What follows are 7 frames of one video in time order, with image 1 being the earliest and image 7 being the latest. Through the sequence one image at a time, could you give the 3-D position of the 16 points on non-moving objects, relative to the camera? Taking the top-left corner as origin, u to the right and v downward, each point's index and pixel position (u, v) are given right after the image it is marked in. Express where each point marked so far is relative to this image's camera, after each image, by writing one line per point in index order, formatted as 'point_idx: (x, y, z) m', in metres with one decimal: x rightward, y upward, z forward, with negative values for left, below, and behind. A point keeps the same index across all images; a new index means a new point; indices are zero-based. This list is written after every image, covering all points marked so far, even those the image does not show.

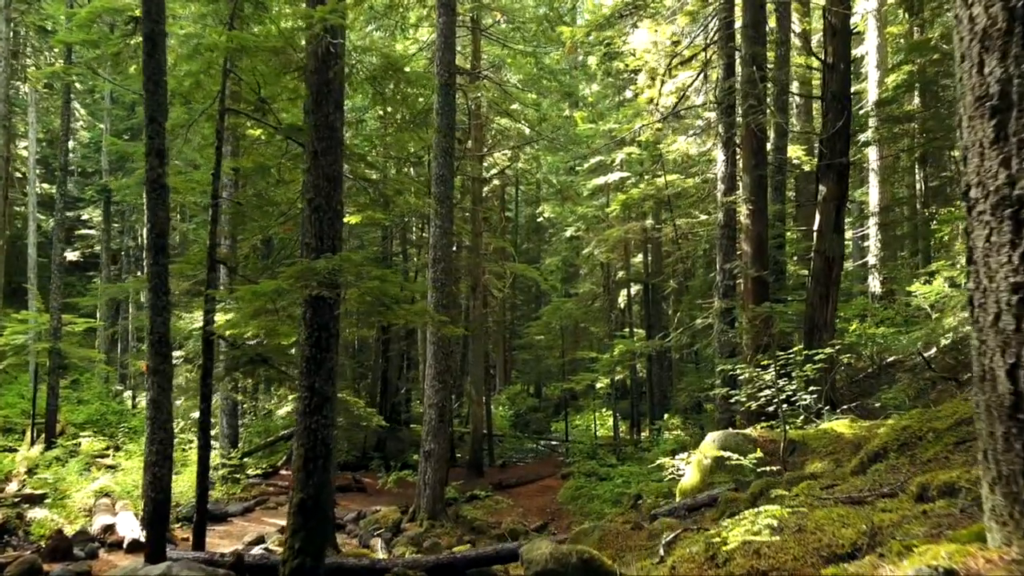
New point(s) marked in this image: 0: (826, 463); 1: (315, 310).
0: (+2.6, -1.4, +6.3) m
1: (-1.6, -0.2, +6.1) m
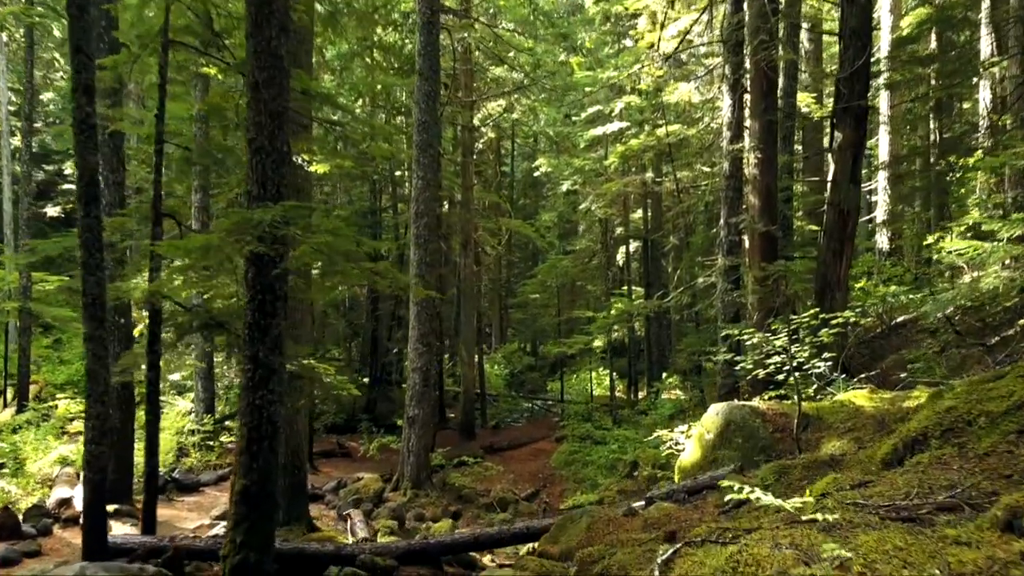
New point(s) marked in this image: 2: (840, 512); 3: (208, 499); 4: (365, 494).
0: (+2.4, -1.1, +5.5) m
1: (-1.7, +0.1, +5.3) m
2: (+1.5, -1.0, +3.4) m
3: (-4.4, -3.0, +11.0) m
4: (-2.2, -3.1, +11.6) m
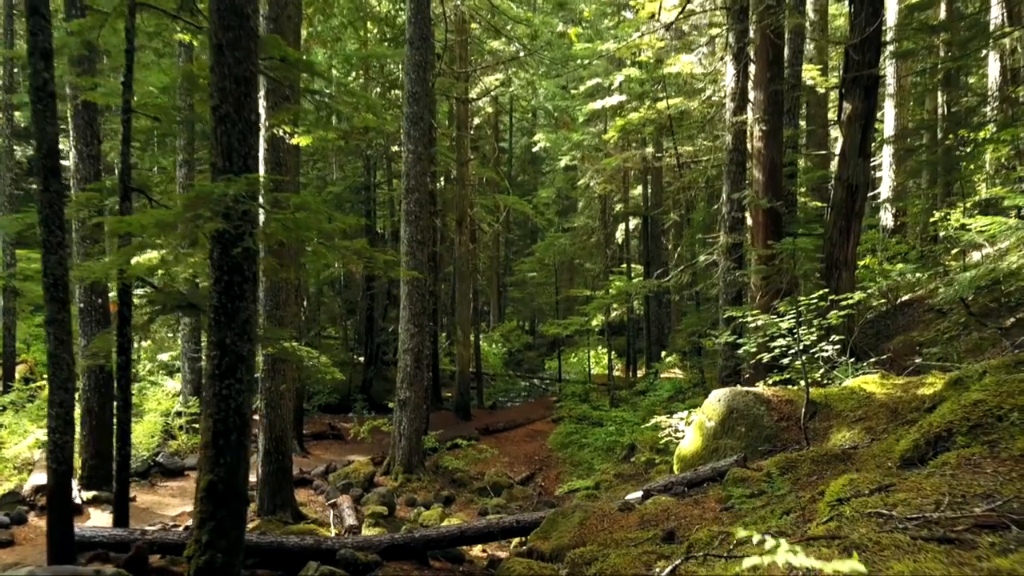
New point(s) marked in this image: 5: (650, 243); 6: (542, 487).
0: (+2.3, -1.0, +5.1) m
1: (-1.8, +0.3, +4.9) m
2: (+1.4, -0.9, +3.1) m
3: (-4.5, -2.7, +10.7) m
4: (-2.3, -2.8, +11.3) m
5: (+3.5, +1.2, +19.6) m
6: (+0.5, -3.2, +12.4) m
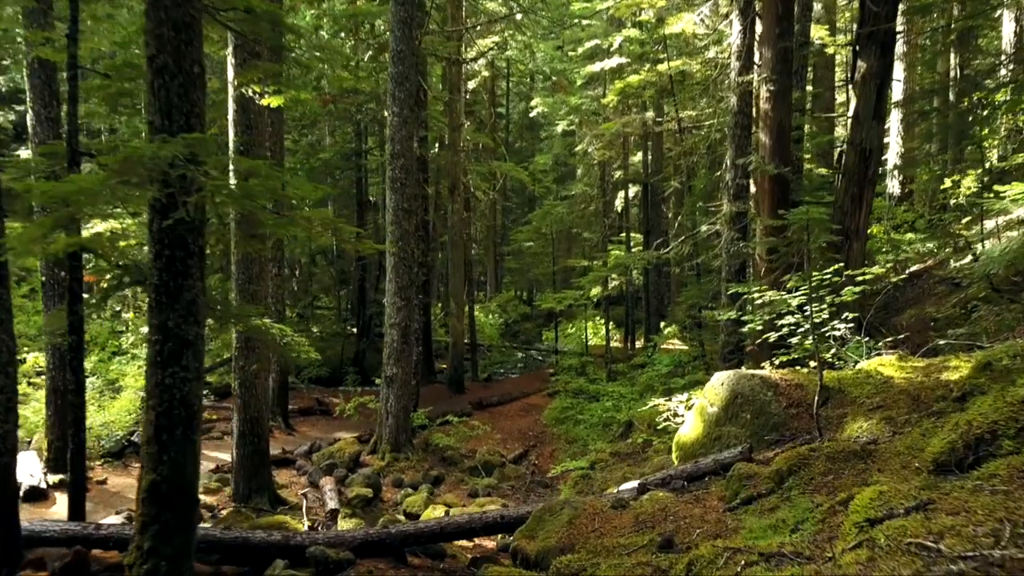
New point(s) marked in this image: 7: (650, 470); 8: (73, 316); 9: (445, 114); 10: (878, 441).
0: (+2.2, -0.8, +4.6) m
1: (-1.9, +0.4, +4.3) m
2: (+1.3, -0.9, +2.5) m
3: (-4.6, -2.4, +10.2) m
4: (-2.4, -2.4, +10.9) m
5: (+3.4, +1.9, +19.0) m
6: (+0.4, -2.7, +11.9) m
7: (+1.6, -2.1, +9.0) m
8: (-3.6, -0.2, +6.3) m
9: (-1.6, +4.1, +18.3) m
10: (+2.1, -0.9, +4.4) m
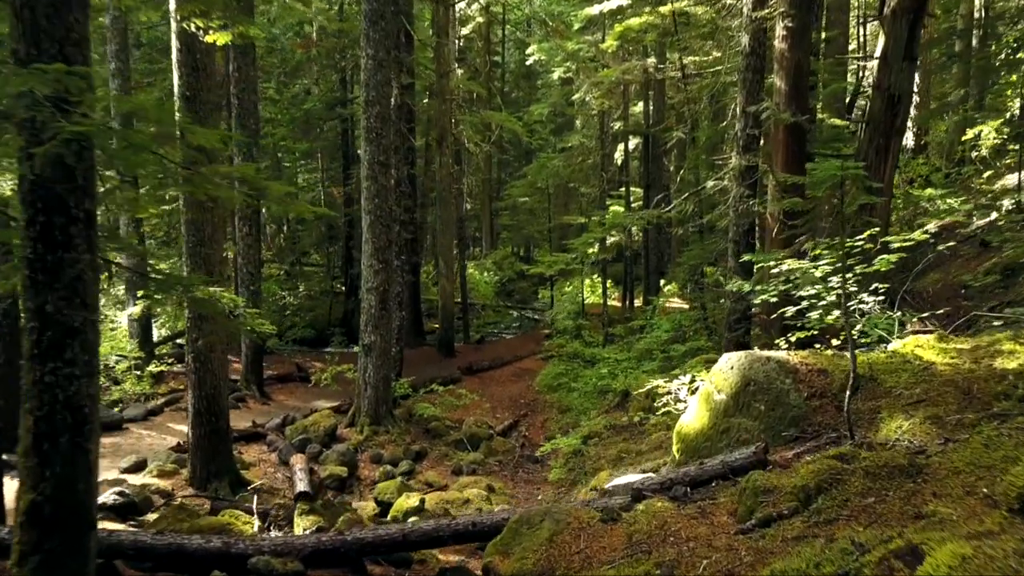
0: (+2.0, -0.7, +3.8) m
1: (-2.1, +0.5, +3.4) m
2: (+1.1, -0.9, +1.7) m
3: (-4.7, -1.9, +9.5) m
4: (-2.6, -1.9, +10.1) m
5: (+3.2, +2.9, +18.0) m
6: (+0.2, -2.2, +11.2) m
7: (+1.5, -1.7, +8.3) m
8: (-3.8, 0.0, +5.5) m
9: (-1.7, +5.1, +17.1) m
10: (+1.9, -0.8, +3.6) m
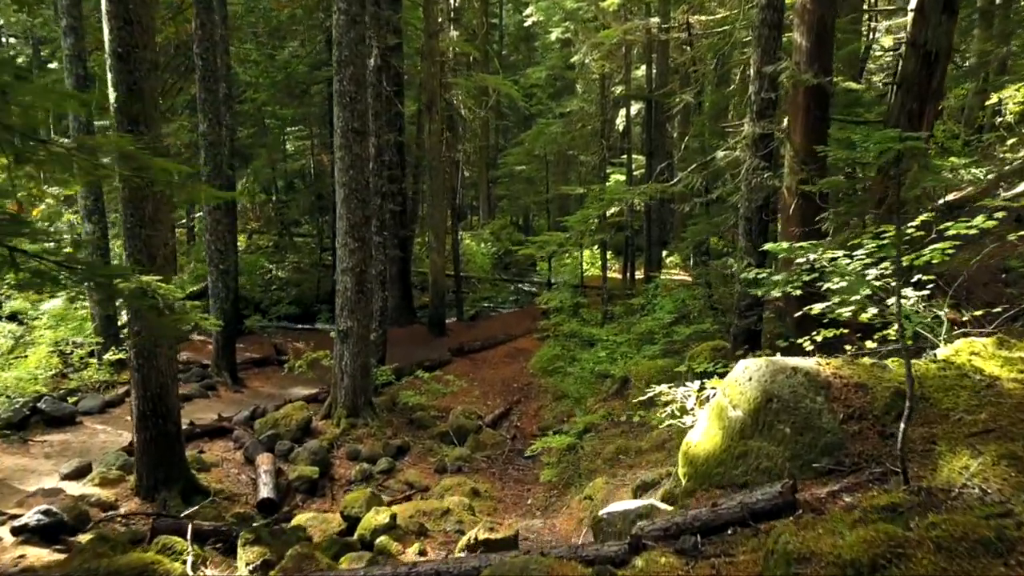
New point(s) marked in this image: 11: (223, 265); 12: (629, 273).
0: (+1.9, -0.8, +2.9) m
1: (-2.2, +0.4, +2.5) m
2: (+1.0, -1.0, +0.9) m
3: (-4.9, -1.7, +8.7) m
4: (-2.7, -1.7, +9.3) m
5: (+3.1, +3.5, +17.0) m
6: (+0.1, -1.9, +10.4) m
7: (+1.3, -1.6, +7.5) m
8: (-3.9, 0.0, +4.6) m
9: (-1.9, +5.6, +16.0) m
10: (+1.8, -0.8, +2.7) m
11: (-4.3, +0.3, +11.4) m
12: (+3.0, +0.4, +19.6) m
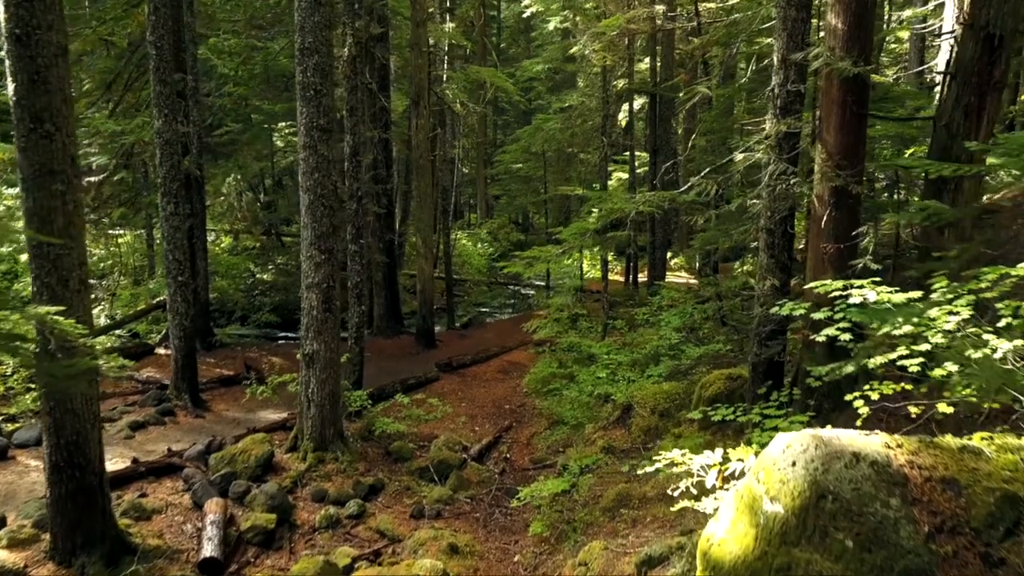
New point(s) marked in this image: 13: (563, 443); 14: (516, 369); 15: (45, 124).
0: (+1.7, -1.0, +1.8) m
1: (-2.4, +0.2, +1.4) m
2: (+0.8, -1.2, -0.2) m
3: (-5.0, -1.9, +7.6) m
4: (-2.8, -1.8, +8.2) m
5: (+3.0, +3.3, +15.9) m
6: (-0.1, -2.1, +9.4) m
7: (+1.2, -1.8, +6.4) m
8: (-4.1, -0.2, +3.5) m
9: (-2.0, +5.5, +14.9) m
10: (+1.6, -1.1, +1.6) m
11: (-4.4, +0.2, +10.4) m
12: (+2.9, +0.2, +18.5) m
13: (+0.6, -1.9, +9.4) m
14: (+0.1, -1.4, +13.3) m
15: (-3.2, +1.1, +5.4) m
